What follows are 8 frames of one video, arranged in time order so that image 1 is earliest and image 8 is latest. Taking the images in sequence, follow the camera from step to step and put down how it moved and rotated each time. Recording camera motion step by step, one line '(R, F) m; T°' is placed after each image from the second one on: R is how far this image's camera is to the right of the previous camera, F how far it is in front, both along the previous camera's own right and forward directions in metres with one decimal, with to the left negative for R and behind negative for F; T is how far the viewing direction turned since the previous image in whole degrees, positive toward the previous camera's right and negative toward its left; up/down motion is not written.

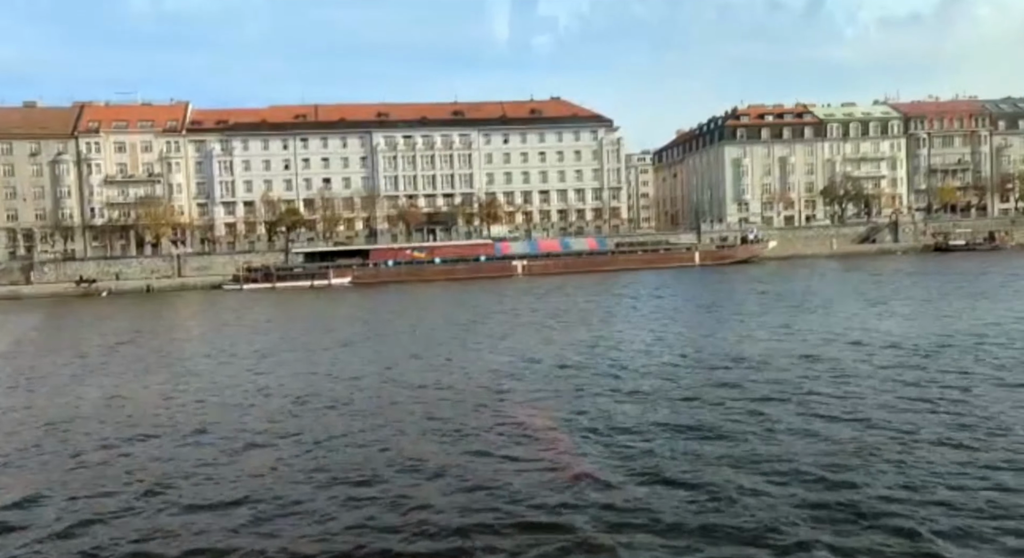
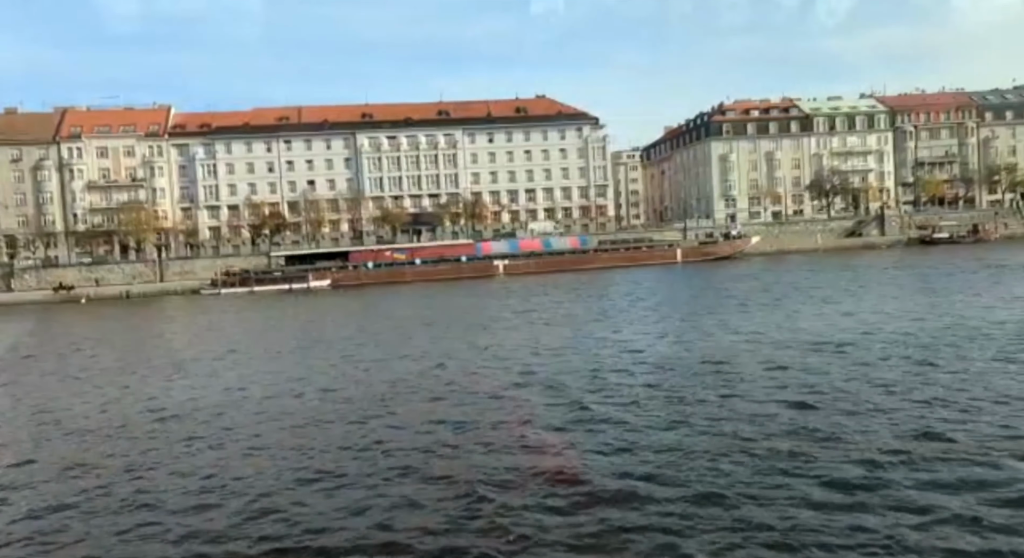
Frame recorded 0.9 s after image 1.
(+0.9, +0.3) m; 0°
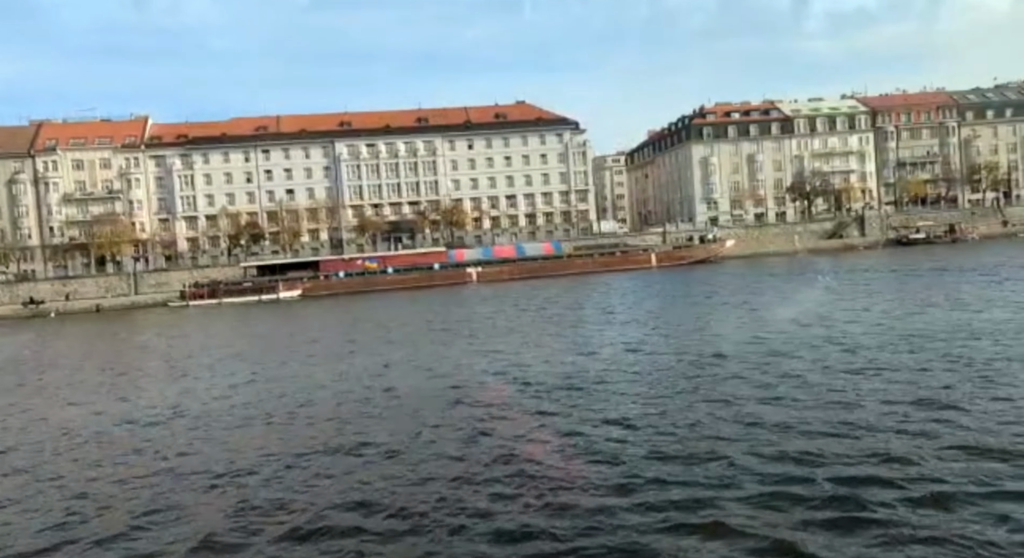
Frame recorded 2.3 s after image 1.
(+1.3, +0.3) m; 0°
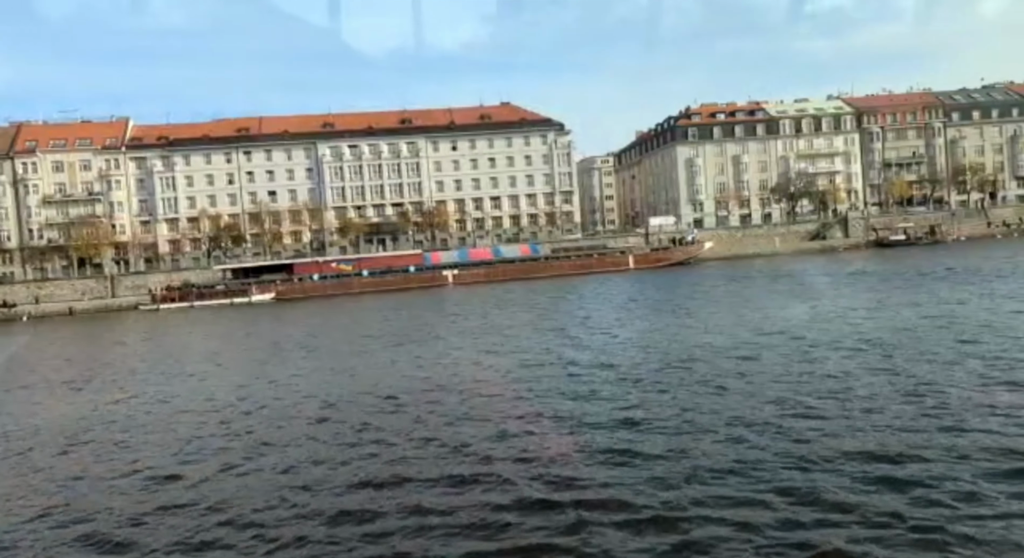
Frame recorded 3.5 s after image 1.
(+1.2, +0.3) m; 0°
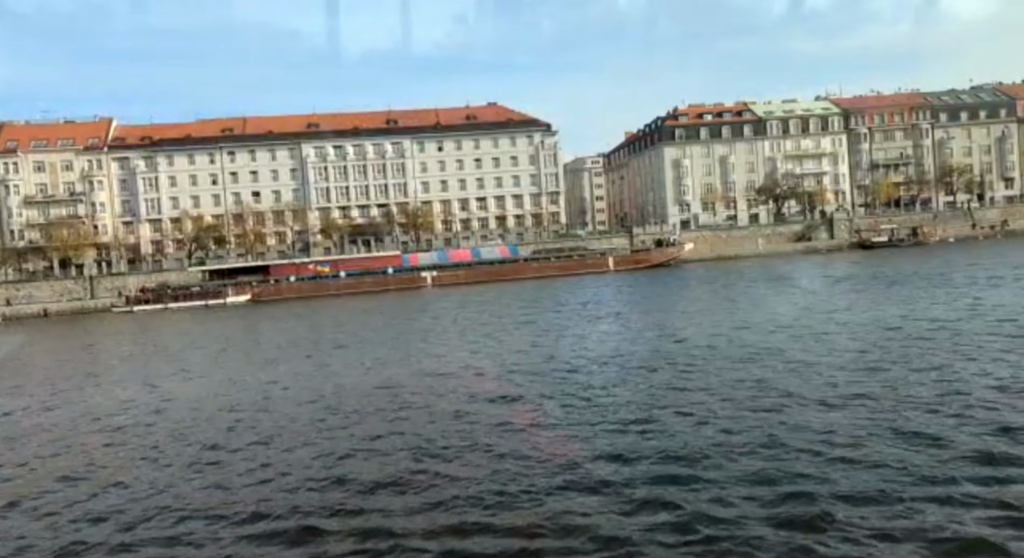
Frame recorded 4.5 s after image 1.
(+1.1, +0.3) m; 0°
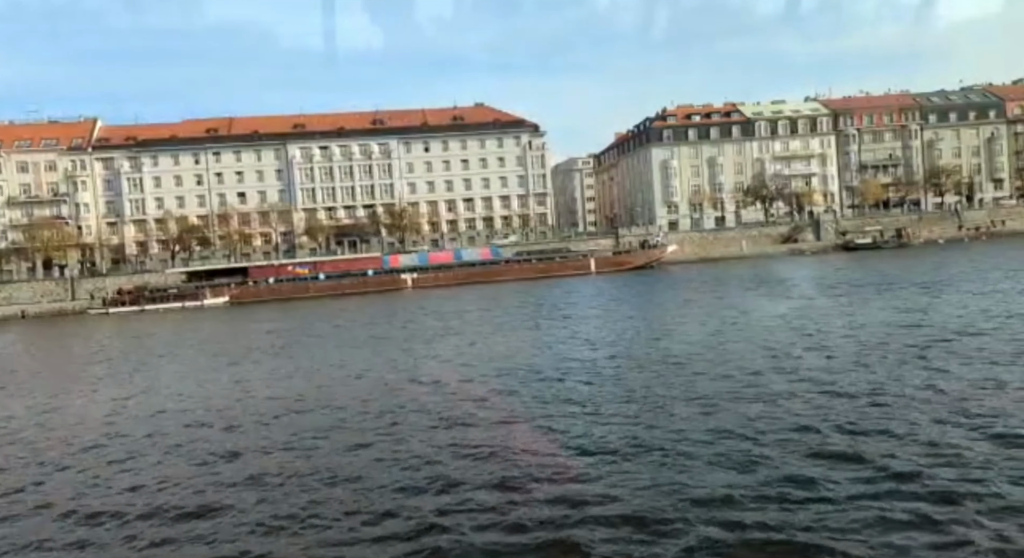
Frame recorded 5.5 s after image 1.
(+1.0, +0.3) m; 0°
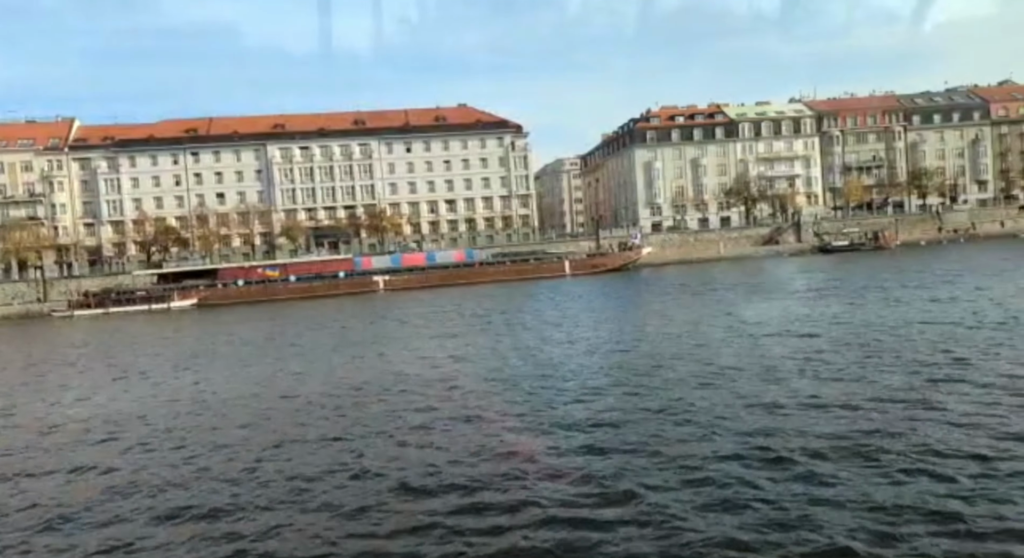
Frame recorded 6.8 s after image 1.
(+1.3, +0.4) m; 0°
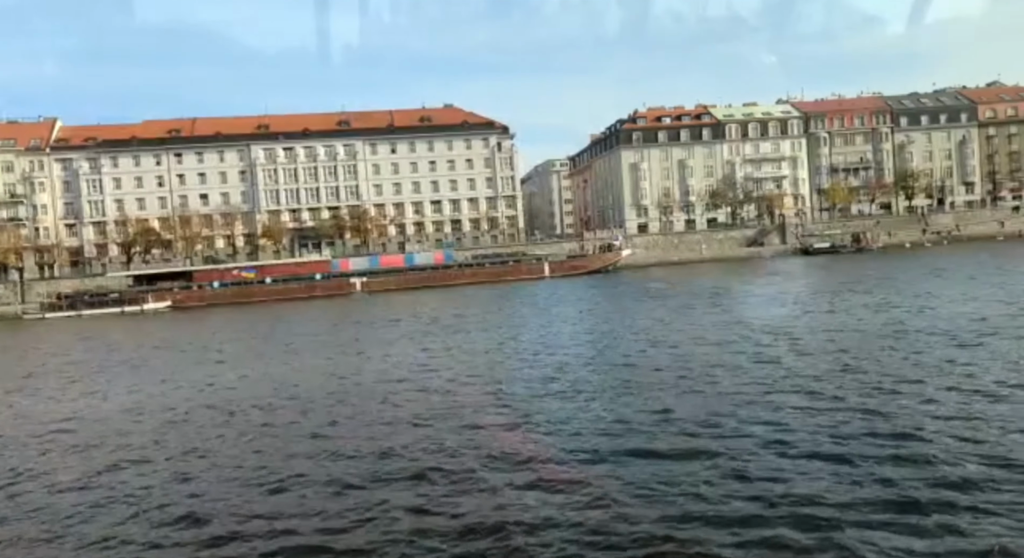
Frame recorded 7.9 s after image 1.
(+1.0, +0.3) m; 0°
